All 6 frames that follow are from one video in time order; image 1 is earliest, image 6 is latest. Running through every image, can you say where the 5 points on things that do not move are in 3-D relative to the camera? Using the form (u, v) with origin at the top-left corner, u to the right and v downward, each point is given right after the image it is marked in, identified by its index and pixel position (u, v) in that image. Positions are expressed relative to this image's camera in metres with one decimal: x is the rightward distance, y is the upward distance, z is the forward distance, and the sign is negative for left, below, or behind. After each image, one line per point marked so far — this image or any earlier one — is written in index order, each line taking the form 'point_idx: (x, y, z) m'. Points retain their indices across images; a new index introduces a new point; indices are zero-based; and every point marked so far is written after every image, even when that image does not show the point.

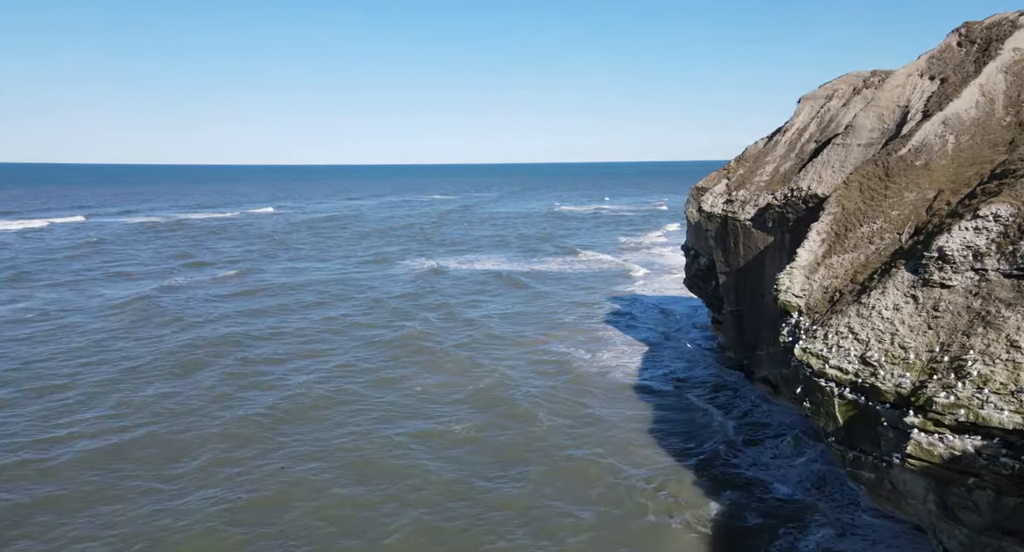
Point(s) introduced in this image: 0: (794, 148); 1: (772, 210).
0: (+6.3, +2.9, +18.9) m
1: (+5.2, +1.3, +16.9) m
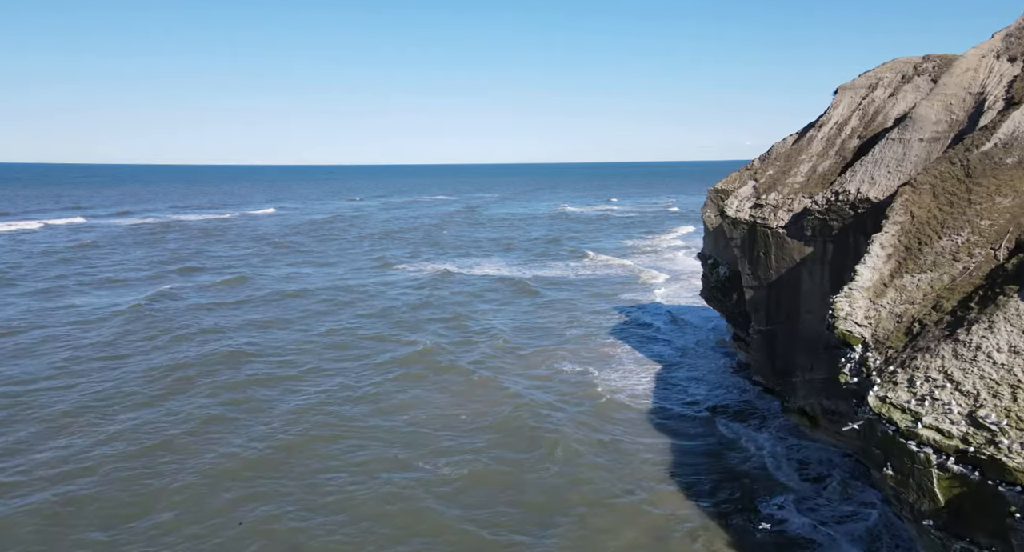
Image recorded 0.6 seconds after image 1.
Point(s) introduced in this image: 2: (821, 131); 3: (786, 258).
0: (+6.3, +2.6, +16.7) m
1: (+5.2, +1.0, +14.7) m
2: (+6.4, +3.0, +17.3) m
3: (+5.1, +0.3, +15.8) m
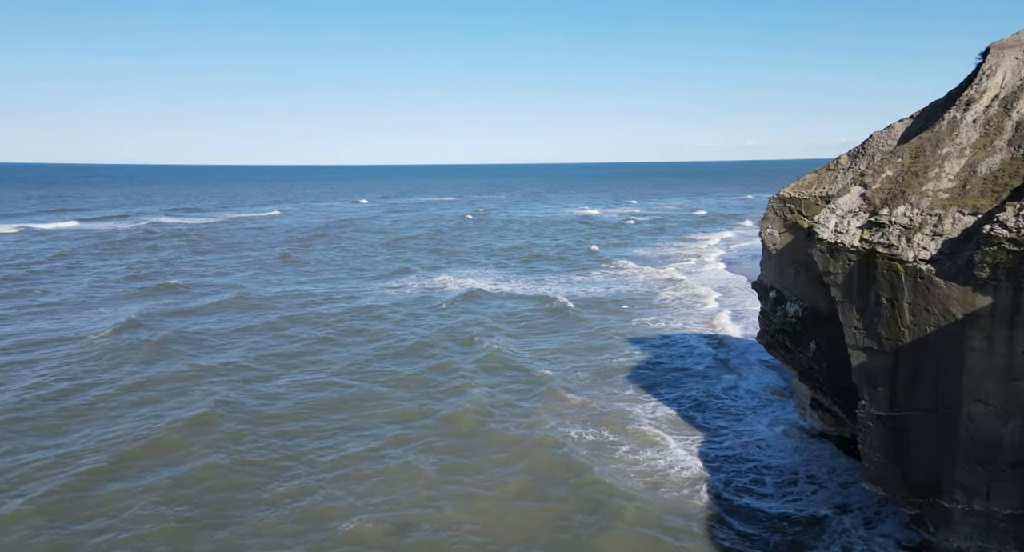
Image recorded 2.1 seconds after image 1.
0: (+6.2, +1.9, +10.8) m
1: (+5.1, +0.3, +8.8) m
2: (+6.2, +2.2, +11.4) m
3: (+5.0, -0.4, +9.9) m
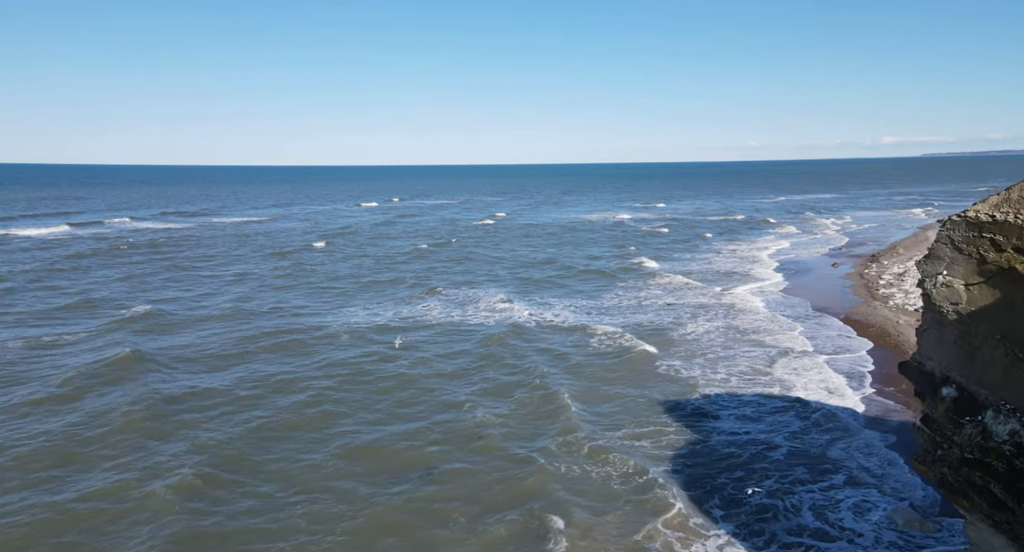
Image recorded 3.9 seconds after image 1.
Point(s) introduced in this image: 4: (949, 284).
0: (+5.8, +0.9, +3.2) m
1: (+4.7, -0.7, +1.3) m
2: (+5.9, +1.3, +3.9) m
3: (+4.6, -1.4, +2.4) m
4: (+5.0, -0.1, +9.5) m
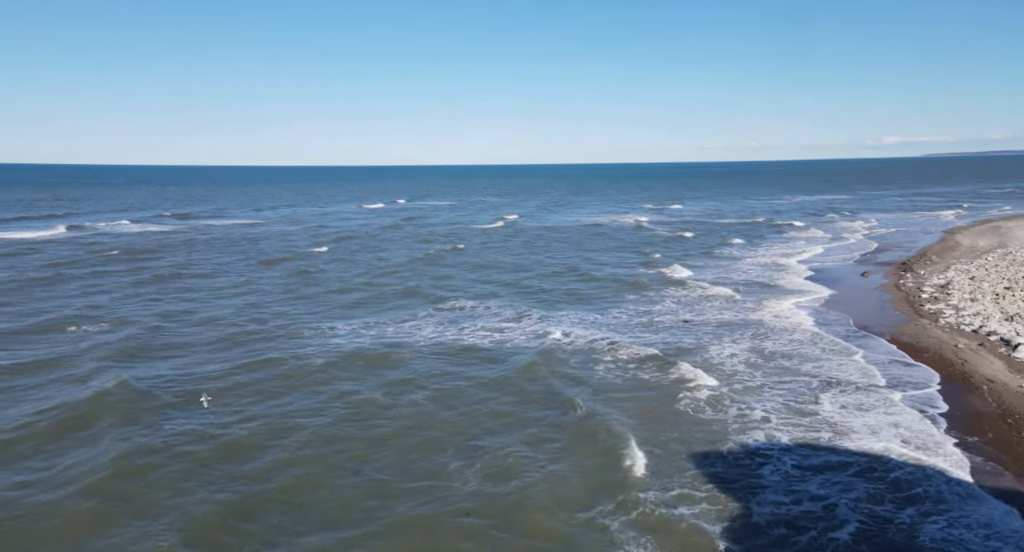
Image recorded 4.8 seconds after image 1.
0: (+5.9, +0.3, -0.4) m
1: (+4.7, -1.3, -2.4) m
2: (+6.0, +0.7, +0.2) m
3: (+4.7, -2.0, -1.3) m
4: (+5.2, -0.7, +5.8) m
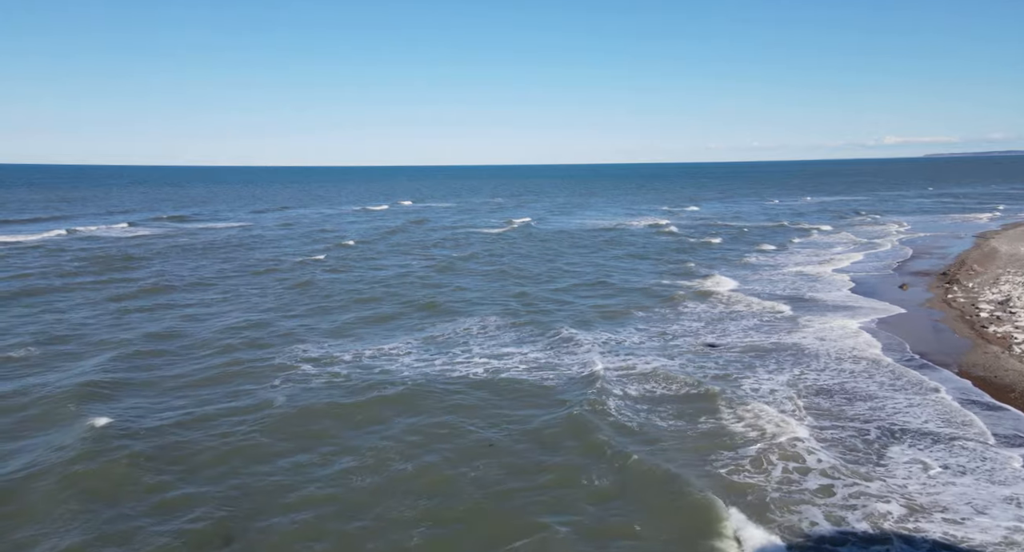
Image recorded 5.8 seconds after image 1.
0: (+5.9, -0.4, -4.7) m
1: (+4.7, -2.0, -6.6) m
2: (+5.9, -0.1, -4.1) m
3: (+4.6, -2.7, -5.5) m
4: (+5.2, -1.4, +1.6) m
